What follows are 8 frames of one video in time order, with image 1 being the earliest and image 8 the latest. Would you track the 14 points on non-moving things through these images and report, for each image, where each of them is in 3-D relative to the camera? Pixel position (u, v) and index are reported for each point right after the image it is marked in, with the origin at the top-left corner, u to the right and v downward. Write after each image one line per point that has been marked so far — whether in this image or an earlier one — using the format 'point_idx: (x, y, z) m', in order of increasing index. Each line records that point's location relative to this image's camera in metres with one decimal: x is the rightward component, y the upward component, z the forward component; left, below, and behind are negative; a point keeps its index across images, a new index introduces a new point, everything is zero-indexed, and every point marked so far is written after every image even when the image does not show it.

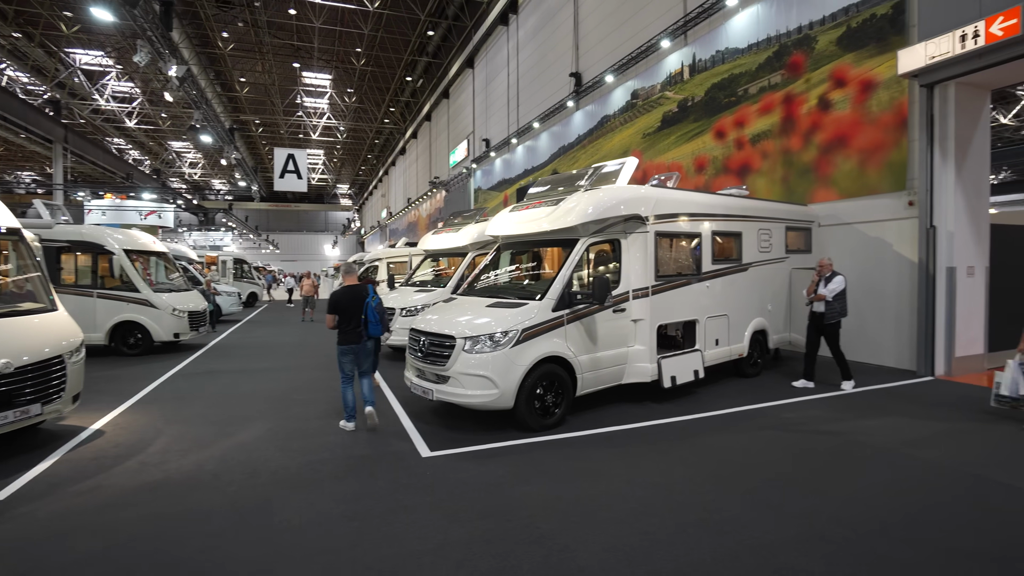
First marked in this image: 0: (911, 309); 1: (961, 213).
0: (+5.7, -0.3, +7.7) m
1: (+6.1, +1.0, +7.4) m
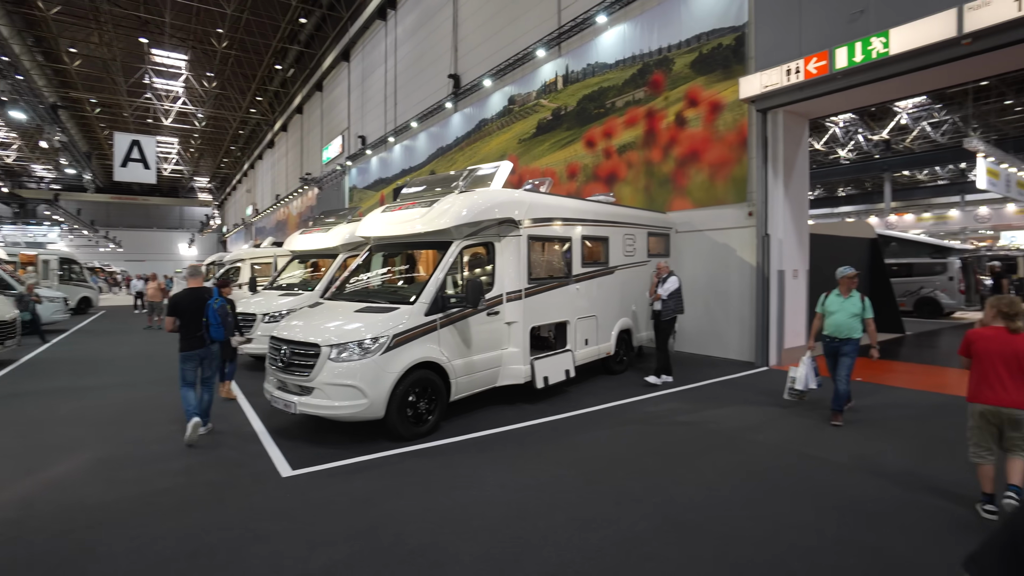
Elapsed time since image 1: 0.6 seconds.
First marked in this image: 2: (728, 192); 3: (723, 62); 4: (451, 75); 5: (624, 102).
0: (+3.8, -0.3, +8.7) m
1: (+4.3, +1.0, +8.5) m
2: (+3.6, +1.6, +9.0) m
3: (+3.6, +3.8, +9.2) m
4: (-1.9, +6.6, +16.8) m
5: (+2.4, +3.9, +11.3) m
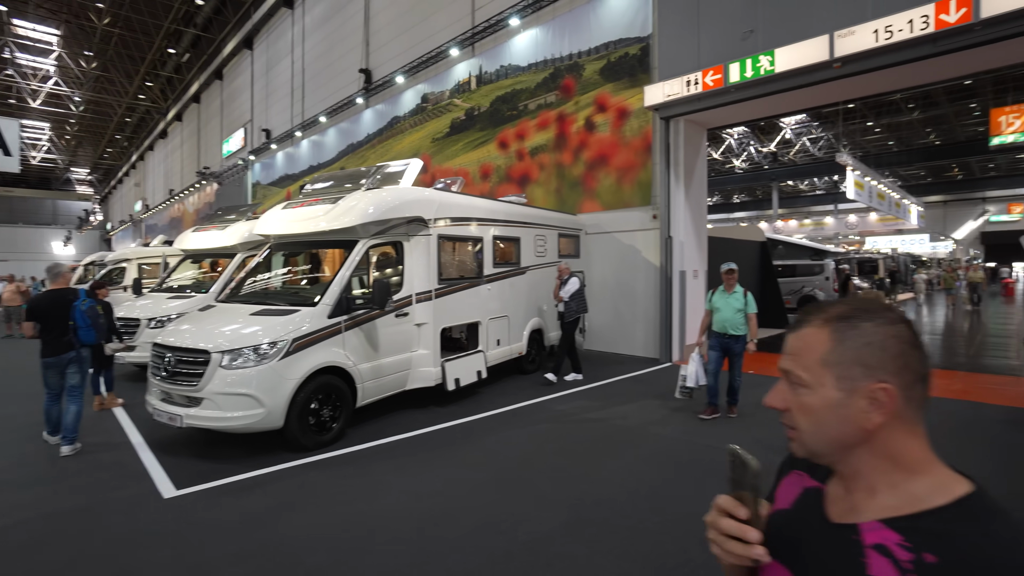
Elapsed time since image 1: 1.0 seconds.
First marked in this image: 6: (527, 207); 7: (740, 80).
0: (+2.4, -0.3, +9.1) m
1: (+2.9, +1.0, +9.0) m
2: (+2.1, +1.6, +9.4) m
3: (+2.1, +3.8, +9.6) m
4: (-4.5, +6.6, +16.3) m
5: (+0.5, +3.9, +11.5) m
6: (+0.2, +1.2, +7.7) m
7: (+3.1, +2.9, +7.5) m
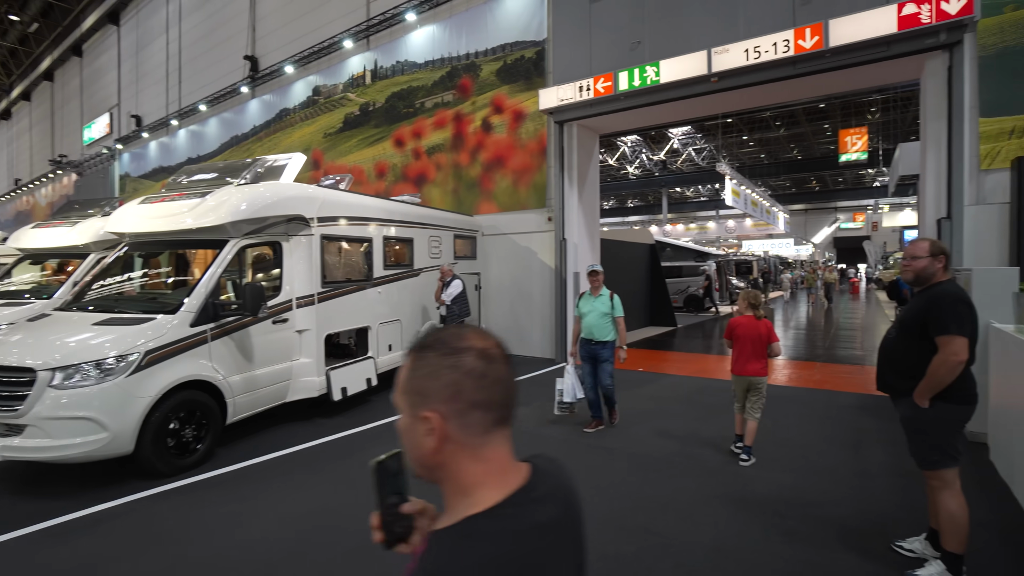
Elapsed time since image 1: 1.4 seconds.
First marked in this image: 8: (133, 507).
0: (+0.6, -0.3, +9.2) m
1: (+1.2, +1.0, +9.2) m
2: (+0.3, +1.6, +9.4) m
3: (+0.2, +3.8, +9.7) m
4: (-7.5, +6.5, +15.1) m
5: (-1.6, +3.8, +11.3) m
6: (-1.3, +1.1, +7.5) m
7: (+1.7, +2.9, +7.7) m
8: (-2.6, -1.5, +3.7) m
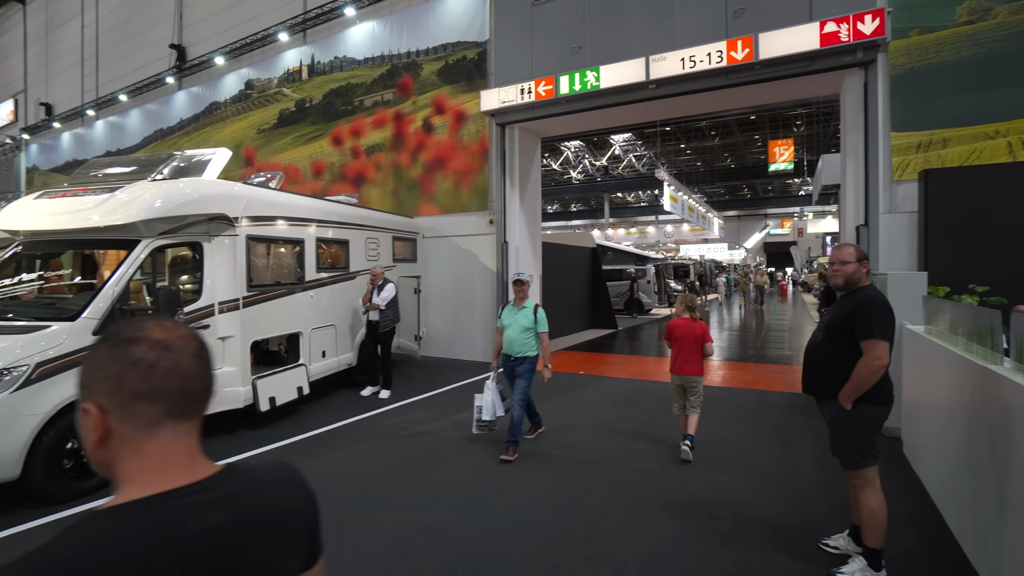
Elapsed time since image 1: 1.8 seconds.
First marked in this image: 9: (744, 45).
0: (-0.3, -0.4, +9.1) m
1: (+0.2, +0.9, +9.2) m
2: (-0.7, +1.5, +9.3) m
3: (-0.8, +3.8, +9.6) m
4: (-9.0, +6.4, +14.2) m
5: (-2.8, +3.8, +11.0) m
6: (-2.1, +1.1, +7.2) m
7: (+0.8, +2.8, +7.8) m
8: (-3.0, -1.5, +3.3) m
9: (+2.8, +3.0, +6.6) m
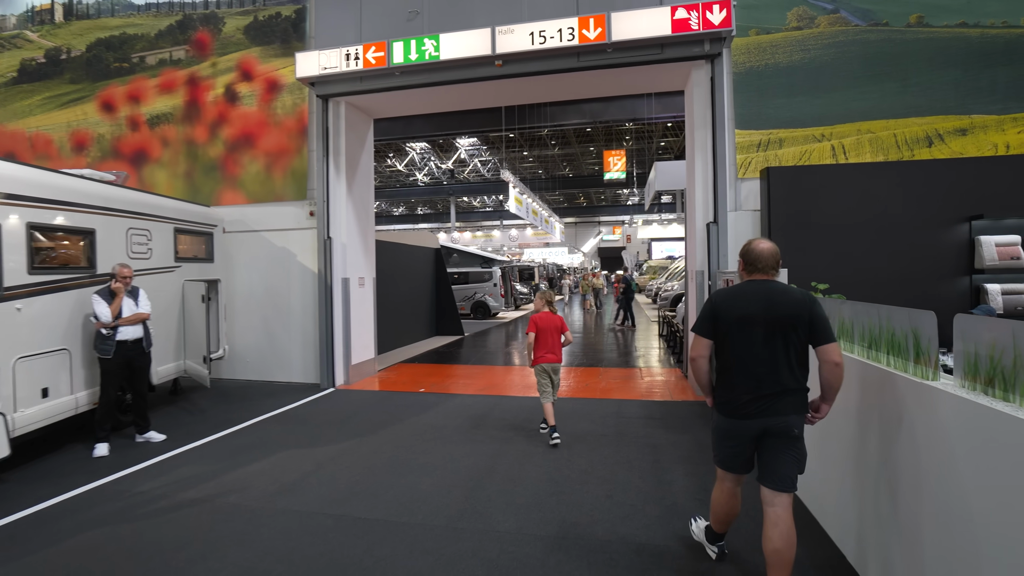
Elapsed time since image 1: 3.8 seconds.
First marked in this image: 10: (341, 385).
0: (-2.8, -0.5, +7.6) m
1: (-2.3, +0.9, +7.8) m
2: (-3.2, +1.4, +7.7) m
3: (-3.4, +3.7, +7.9) m
4: (-12.6, +6.2, +10.1) m
5: (-5.7, +3.7, +8.7) m
6: (-3.9, +1.0, +5.3) m
7: (-1.3, +2.8, +6.6) m
8: (-3.7, -1.6, +1.3) m
9: (+0.9, +3.0, +6.1) m
10: (-2.4, -1.3, +7.5) m
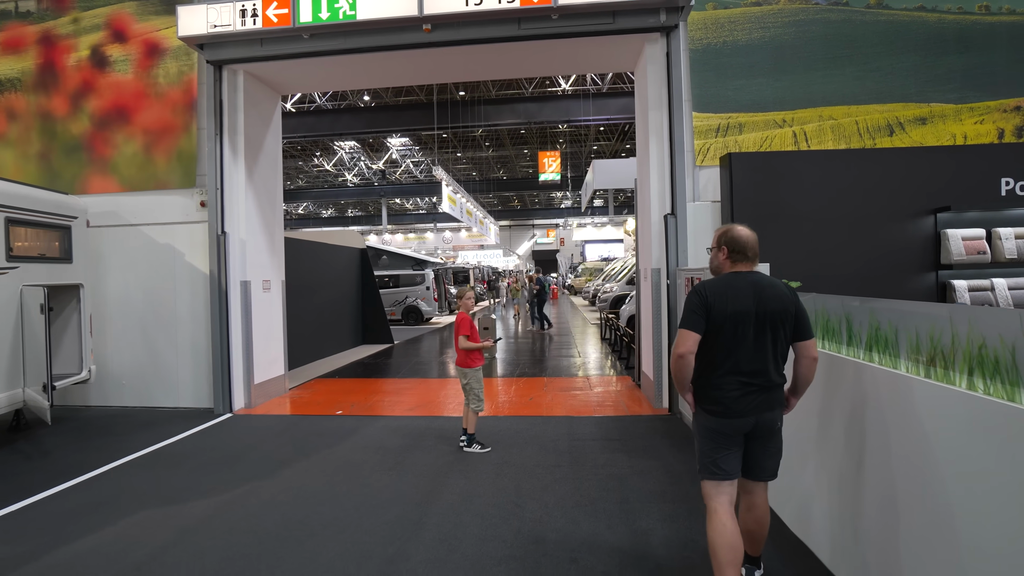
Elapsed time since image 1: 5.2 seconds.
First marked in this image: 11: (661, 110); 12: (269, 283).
0: (-3.5, -0.5, +6.3) m
1: (-3.1, +0.8, +6.6) m
2: (-4.0, +1.4, +6.4) m
3: (-4.2, +3.6, +6.6) m
4: (-13.7, +6.0, +7.7) m
5: (-6.6, +3.6, +7.1) m
6: (-4.4, +1.0, +3.9) m
7: (-2.0, +2.7, +5.6) m
8: (-3.7, -1.6, -0.1) m
9: (+0.3, +2.9, +5.3) m
10: (-3.1, -1.4, +6.3) m
11: (+1.6, +1.9, +5.7) m
12: (-3.1, +0.1, +6.9) m
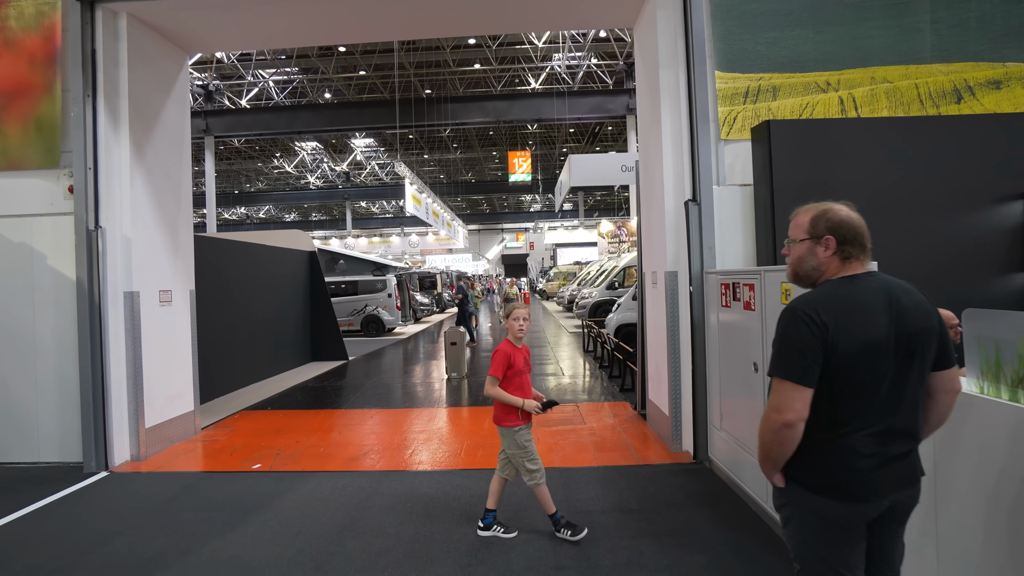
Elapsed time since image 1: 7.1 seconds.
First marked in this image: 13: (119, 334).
0: (-3.8, -0.6, +4.7) m
1: (-3.4, +0.7, +5.0) m
2: (-4.3, +1.2, +4.8) m
3: (-4.5, +3.5, +5.0) m
4: (-14.0, +5.8, +5.6) m
5: (-7.0, +3.4, +5.4) m
6: (-4.6, +0.8, +2.3) m
7: (-2.3, +2.6, +4.1) m
8: (-3.6, -1.7, -1.7) m
9: (+0.1, +2.9, +3.9) m
10: (-3.3, -1.5, +4.7) m
11: (+1.3, +1.8, +4.4) m
12: (-3.3, 0.0, +5.3) m
13: (-3.4, -0.4, +4.7) m
